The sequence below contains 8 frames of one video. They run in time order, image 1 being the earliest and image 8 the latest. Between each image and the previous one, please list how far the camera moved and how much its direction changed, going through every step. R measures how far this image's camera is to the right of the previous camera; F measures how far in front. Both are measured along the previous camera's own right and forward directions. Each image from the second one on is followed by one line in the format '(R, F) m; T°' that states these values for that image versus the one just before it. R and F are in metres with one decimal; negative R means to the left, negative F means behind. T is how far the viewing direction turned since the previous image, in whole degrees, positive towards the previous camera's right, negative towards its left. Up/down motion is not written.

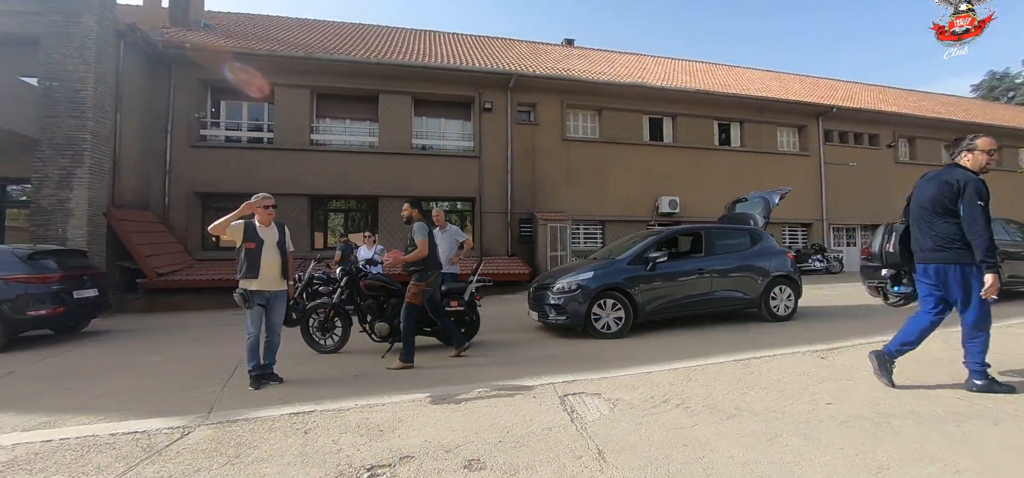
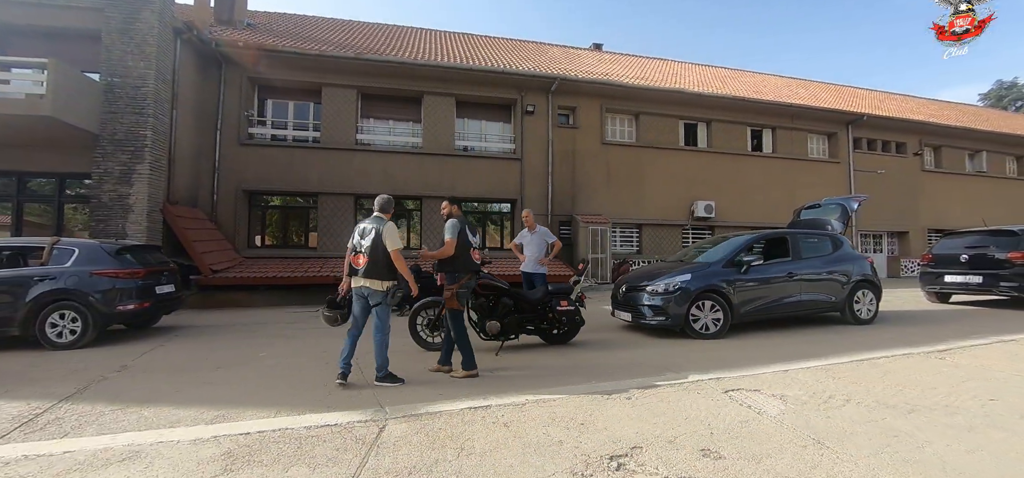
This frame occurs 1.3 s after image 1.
(-1.5, -0.1) m; +1°
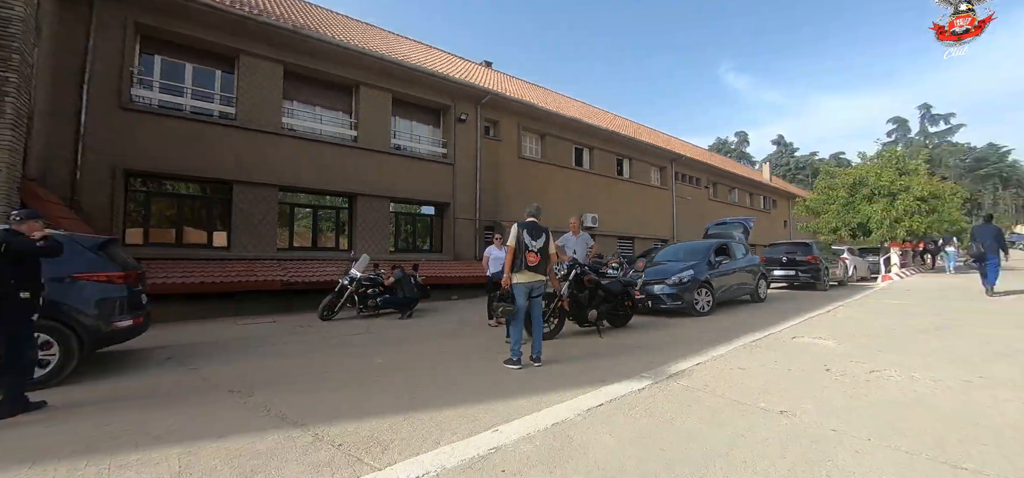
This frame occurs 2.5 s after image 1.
(-4.1, +0.3) m; +27°
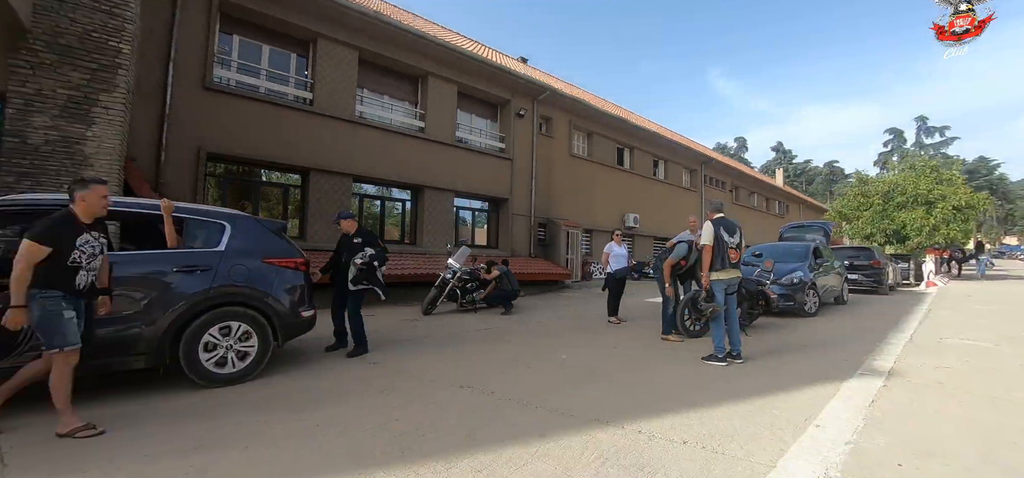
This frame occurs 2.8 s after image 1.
(-2.3, +0.3) m; +2°
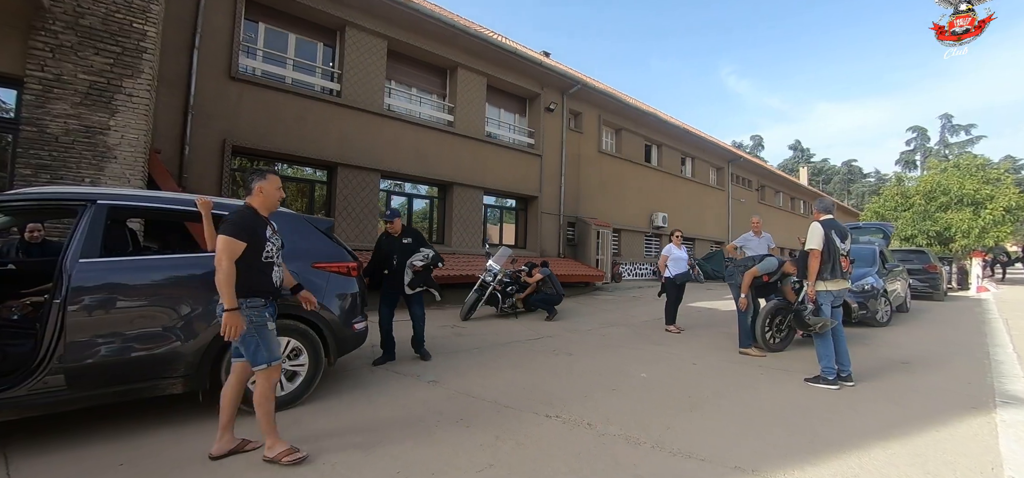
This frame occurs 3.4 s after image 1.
(-0.7, +0.6) m; -1°
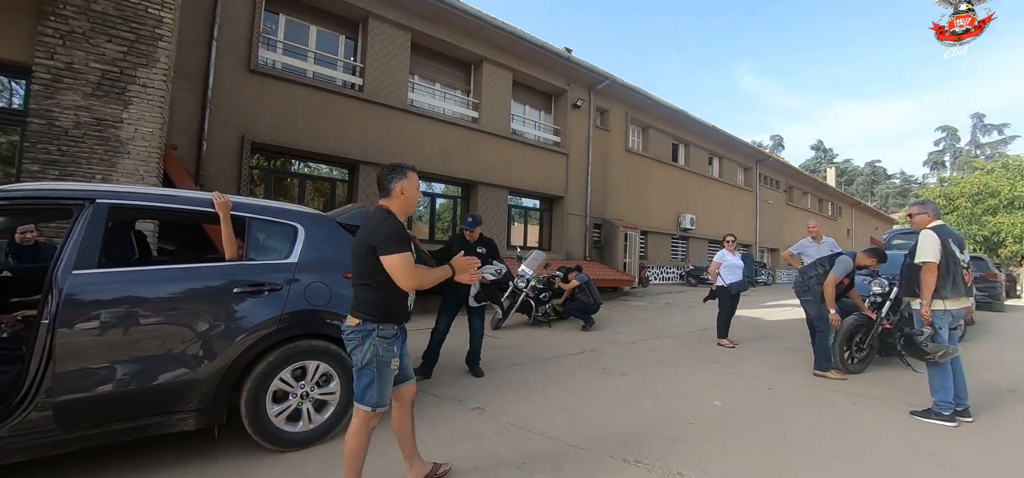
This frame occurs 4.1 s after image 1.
(-0.4, +0.5) m; -2°
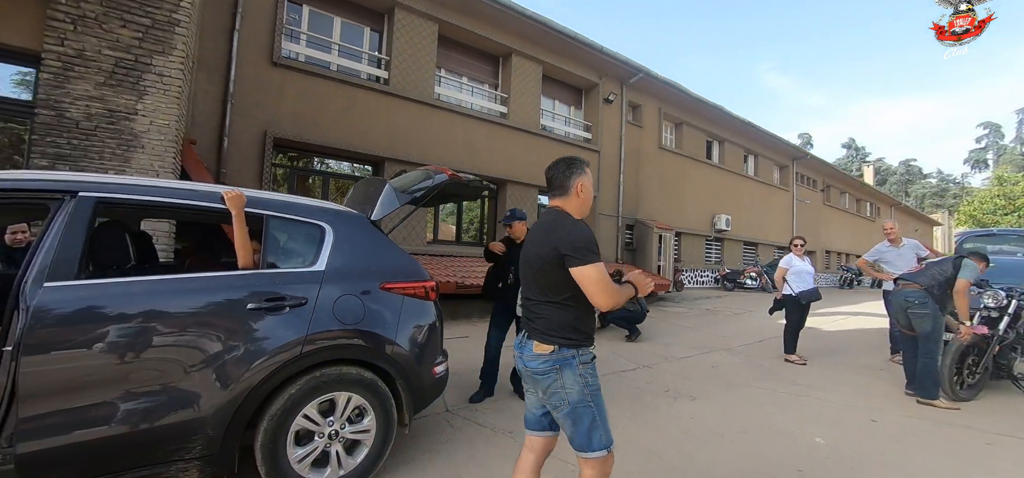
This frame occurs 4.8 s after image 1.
(-0.3, +0.5) m; -2°
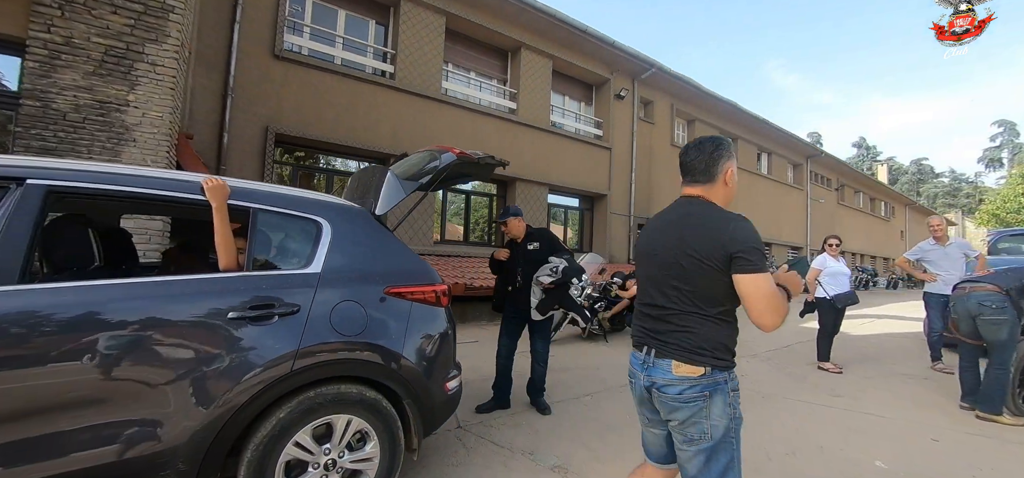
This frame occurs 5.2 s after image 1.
(-0.1, +0.3) m; -1°
